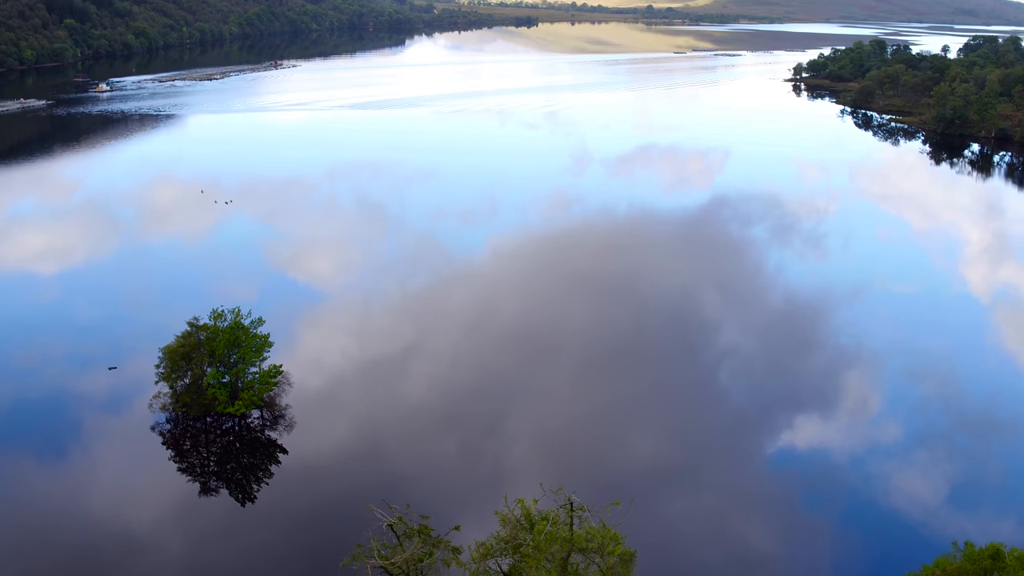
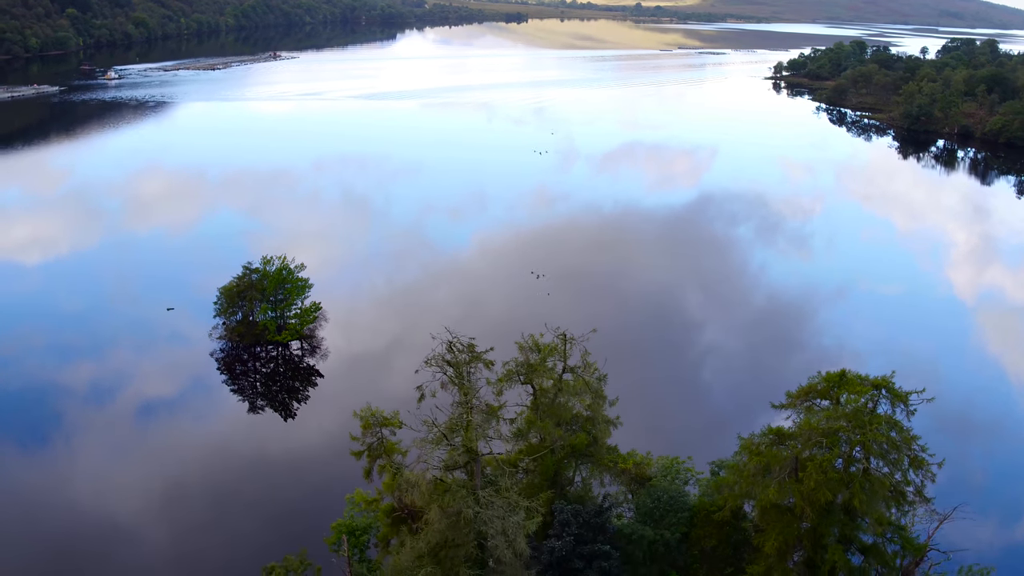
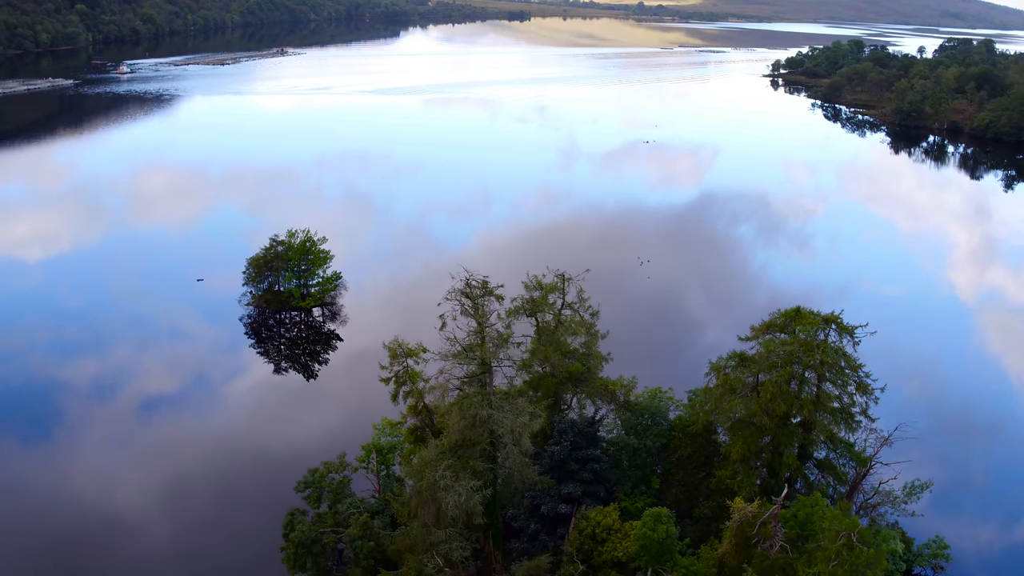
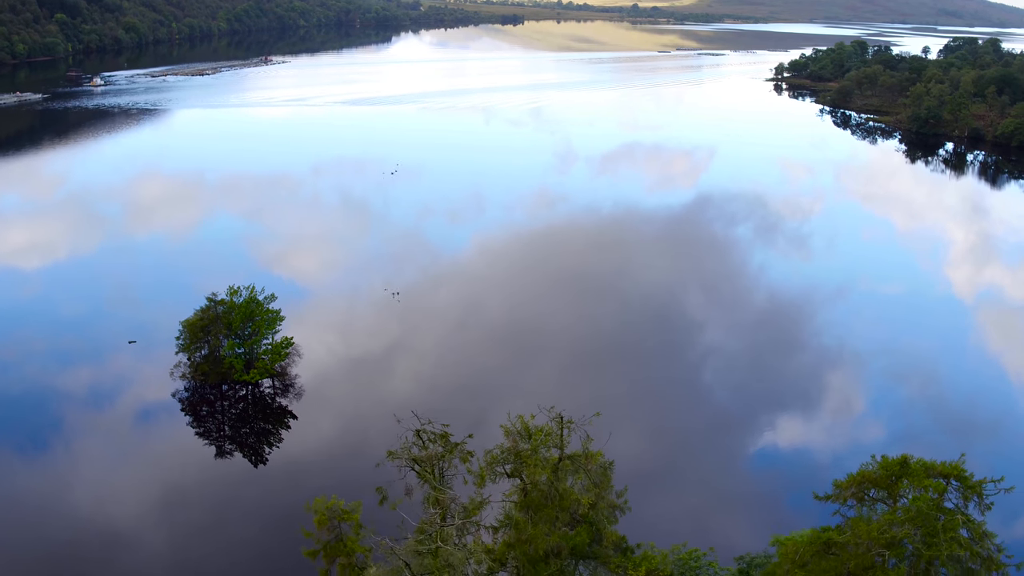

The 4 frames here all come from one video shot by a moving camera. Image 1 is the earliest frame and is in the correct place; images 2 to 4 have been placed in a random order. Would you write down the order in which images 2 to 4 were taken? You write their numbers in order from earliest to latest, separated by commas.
4, 2, 3
